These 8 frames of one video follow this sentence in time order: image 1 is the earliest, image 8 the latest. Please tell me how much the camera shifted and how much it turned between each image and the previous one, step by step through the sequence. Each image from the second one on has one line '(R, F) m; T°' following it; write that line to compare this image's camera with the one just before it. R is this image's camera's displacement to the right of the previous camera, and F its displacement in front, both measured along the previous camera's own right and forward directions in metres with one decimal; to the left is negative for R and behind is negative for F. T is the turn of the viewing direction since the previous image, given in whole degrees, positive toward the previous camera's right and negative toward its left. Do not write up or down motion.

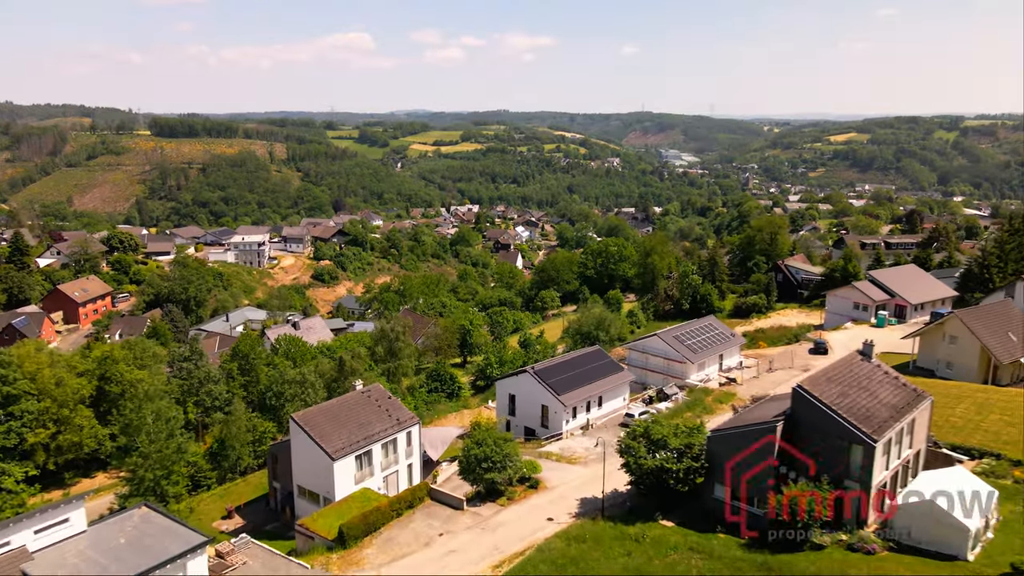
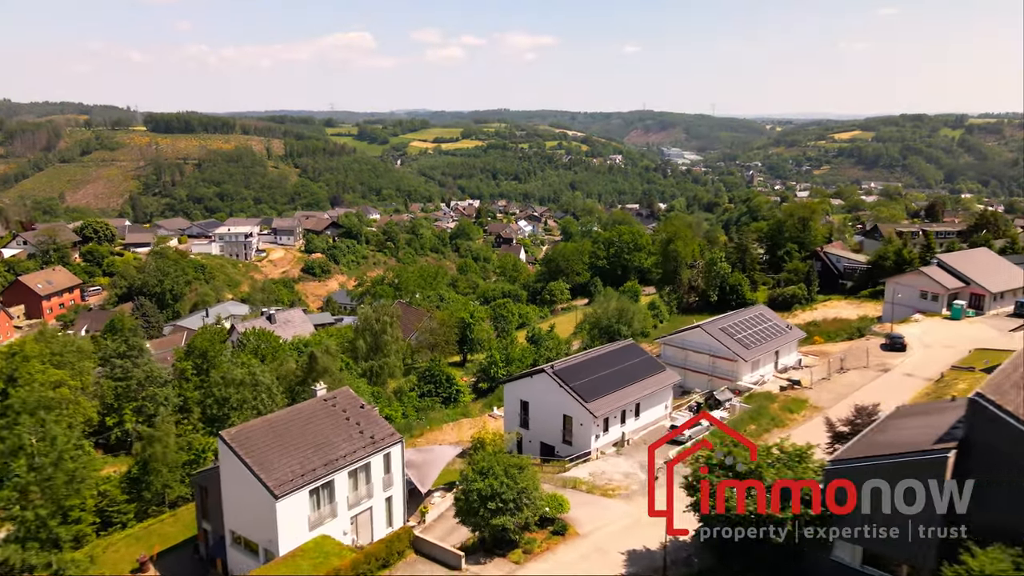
(-0.4, +6.9) m; 0°
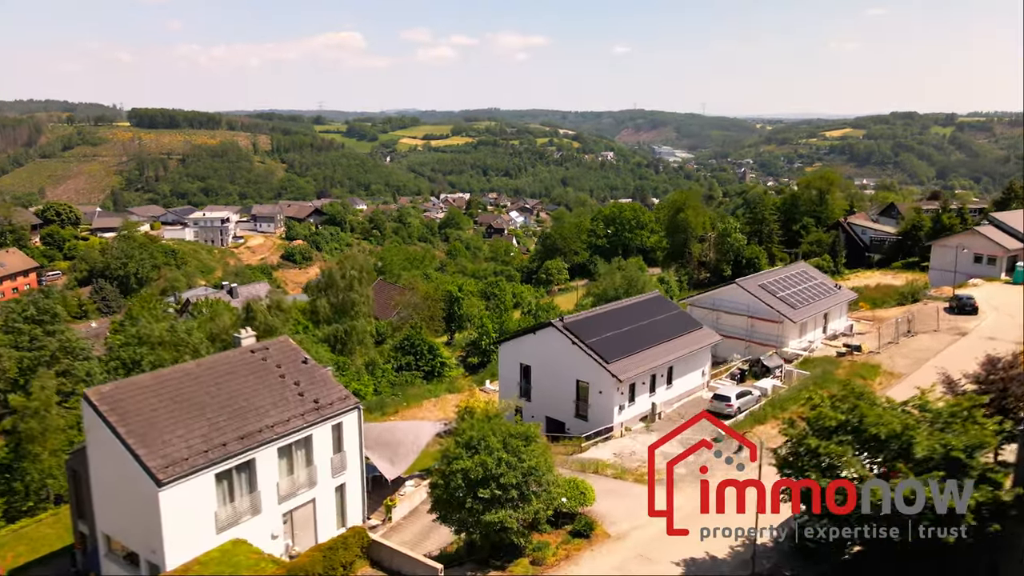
(-0.2, +5.4) m; +1°
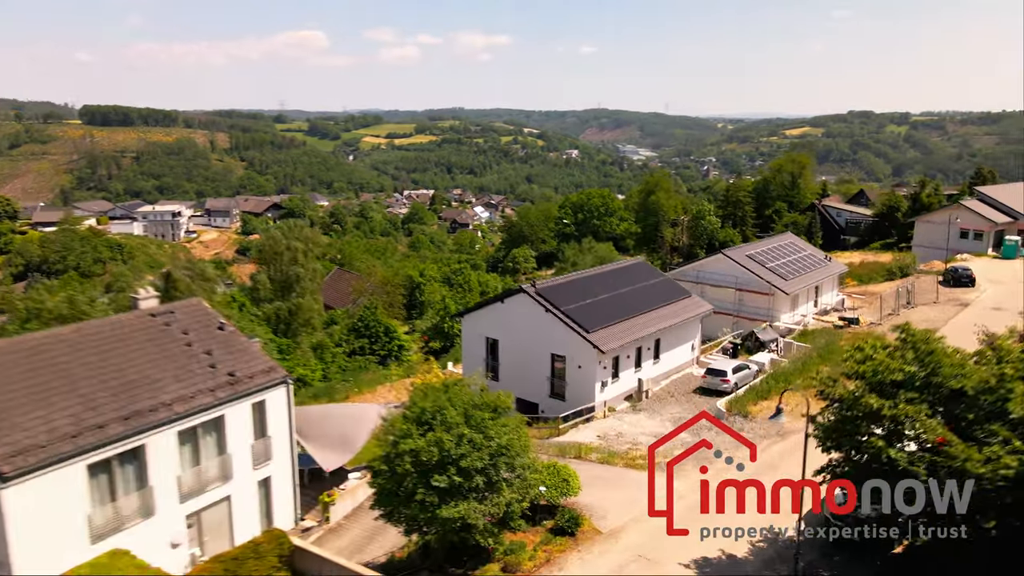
(0.0, +2.5) m; +3°
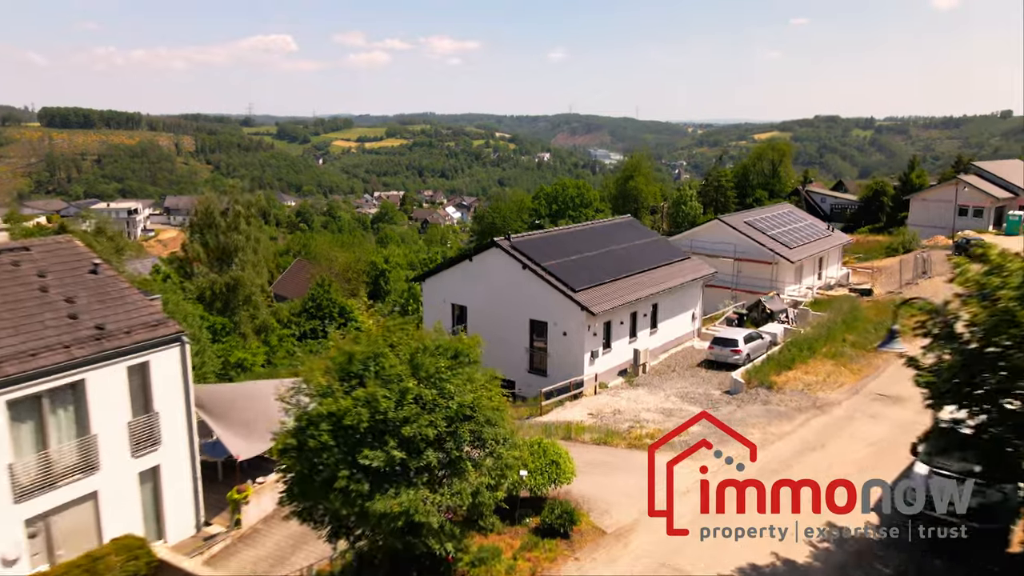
(0.0, +2.7) m; +2°
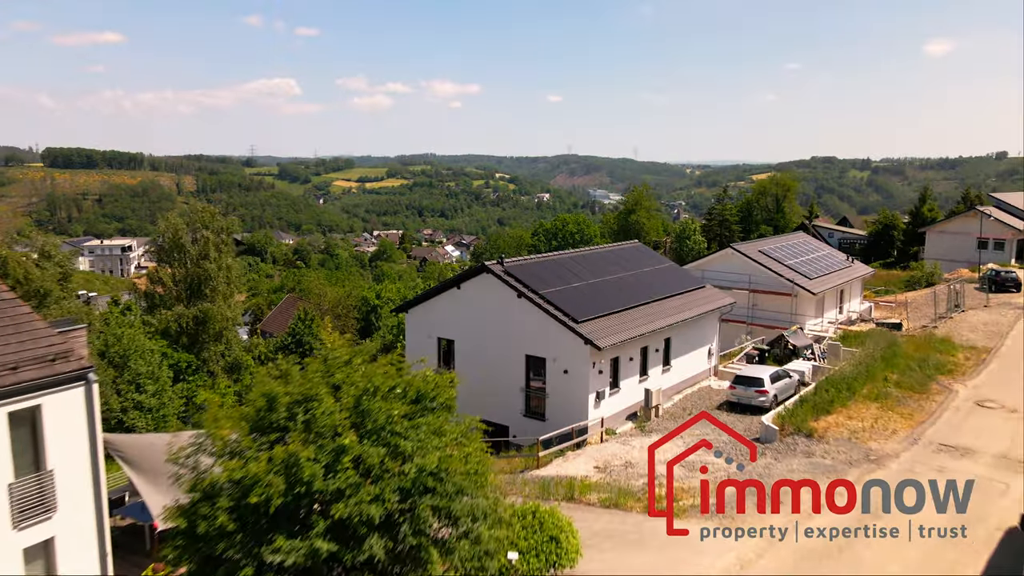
(+0.1, +1.6) m; 0°
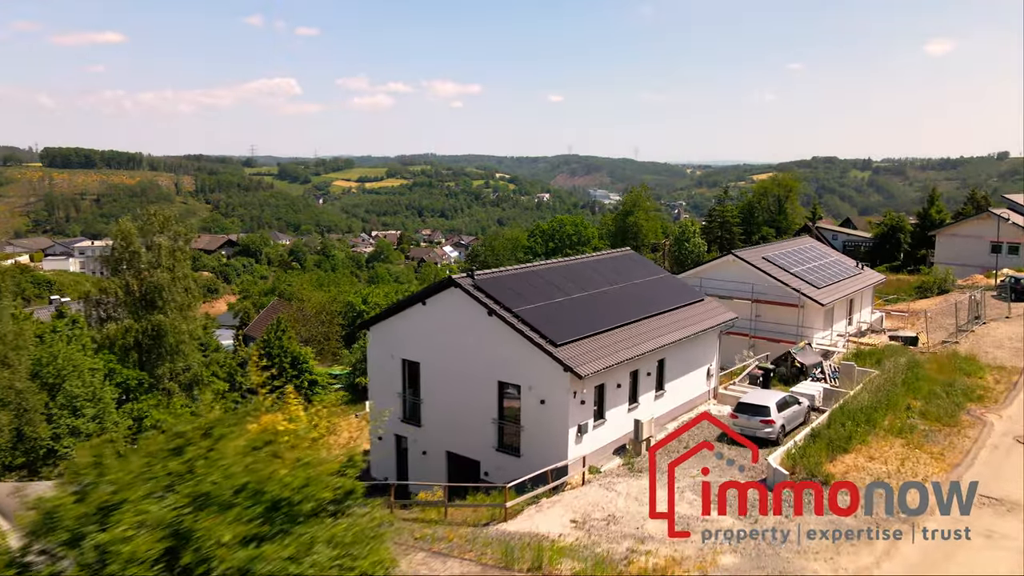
(+0.4, +1.4) m; 0°
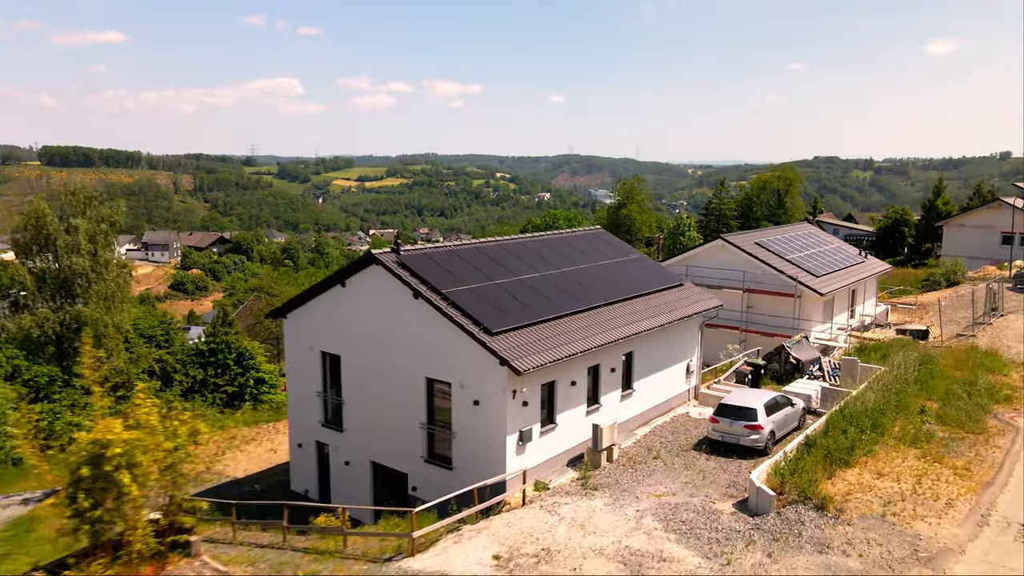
(+0.8, +1.7) m; 0°
